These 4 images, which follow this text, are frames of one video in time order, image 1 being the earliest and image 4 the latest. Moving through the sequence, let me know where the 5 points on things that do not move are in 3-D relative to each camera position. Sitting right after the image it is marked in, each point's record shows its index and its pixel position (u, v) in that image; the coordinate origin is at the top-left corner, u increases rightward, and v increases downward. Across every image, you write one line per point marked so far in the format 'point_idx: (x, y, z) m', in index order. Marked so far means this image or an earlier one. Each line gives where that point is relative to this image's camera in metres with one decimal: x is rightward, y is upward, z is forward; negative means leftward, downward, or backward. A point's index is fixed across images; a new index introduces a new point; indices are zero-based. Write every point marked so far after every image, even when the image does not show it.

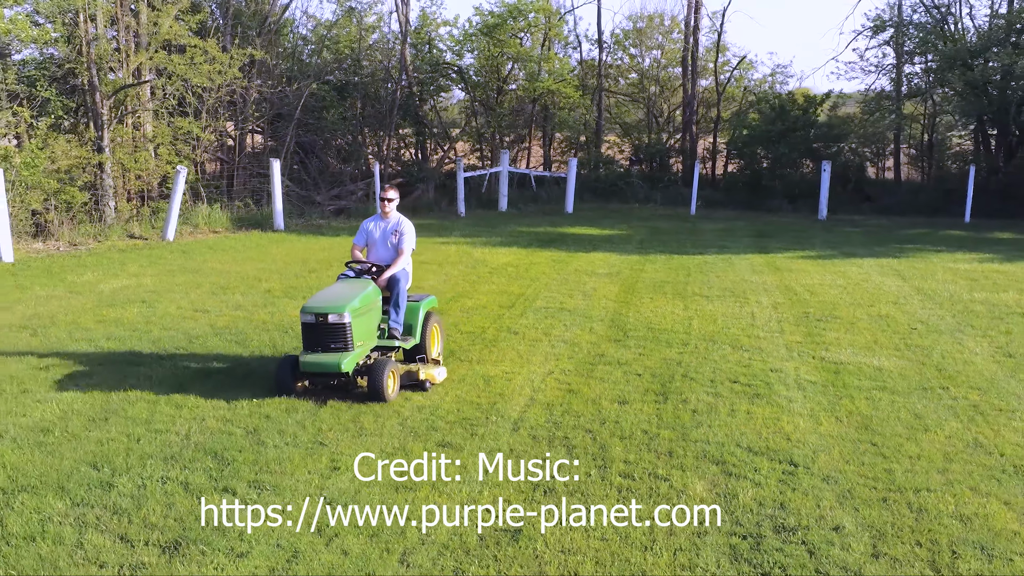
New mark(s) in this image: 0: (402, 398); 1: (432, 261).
0: (-0.6, -0.6, +5.6) m
1: (-0.9, +0.3, +11.5) m
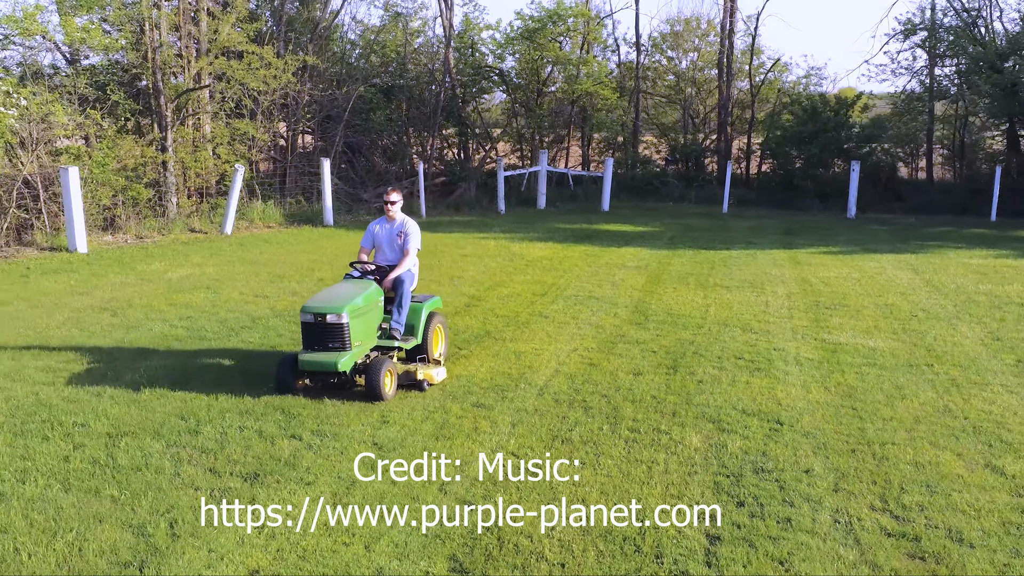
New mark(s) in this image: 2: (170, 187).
0: (-0.4, -0.5, +6.4) m
1: (-0.5, +0.4, +12.3) m
2: (-4.7, +1.4, +14.6) m
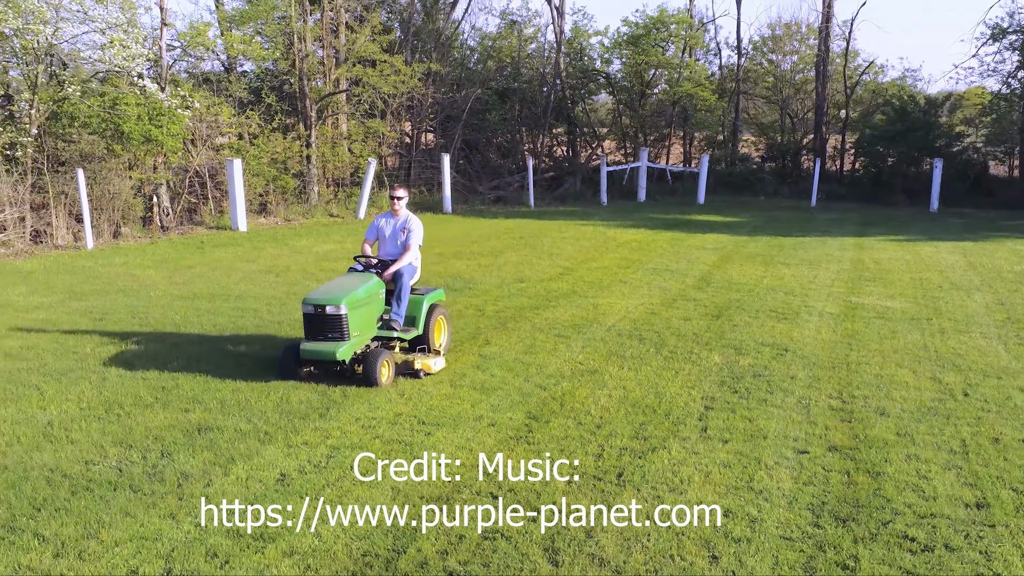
0: (+0.2, -0.2, +8.2) m
1: (+0.8, +0.7, +14.1) m
2: (-3.2, +1.7, +16.8) m
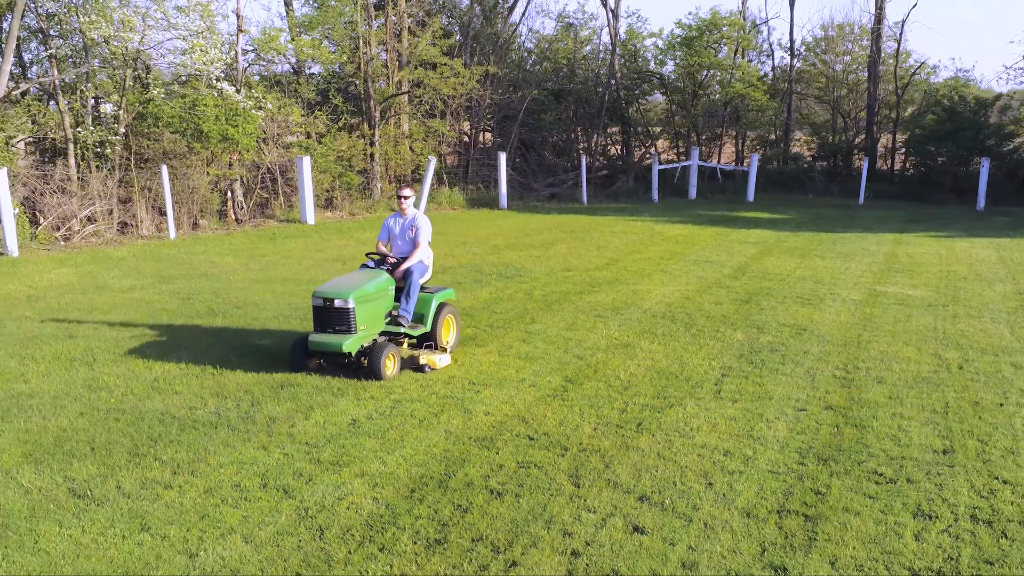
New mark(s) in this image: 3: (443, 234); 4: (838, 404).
0: (+0.6, -0.1, +9.0) m
1: (+1.5, +0.8, +14.8) m
2: (-2.3, +1.9, +17.8) m
3: (-0.9, +0.7, +14.4) m
4: (+1.7, -0.6, +5.5) m
